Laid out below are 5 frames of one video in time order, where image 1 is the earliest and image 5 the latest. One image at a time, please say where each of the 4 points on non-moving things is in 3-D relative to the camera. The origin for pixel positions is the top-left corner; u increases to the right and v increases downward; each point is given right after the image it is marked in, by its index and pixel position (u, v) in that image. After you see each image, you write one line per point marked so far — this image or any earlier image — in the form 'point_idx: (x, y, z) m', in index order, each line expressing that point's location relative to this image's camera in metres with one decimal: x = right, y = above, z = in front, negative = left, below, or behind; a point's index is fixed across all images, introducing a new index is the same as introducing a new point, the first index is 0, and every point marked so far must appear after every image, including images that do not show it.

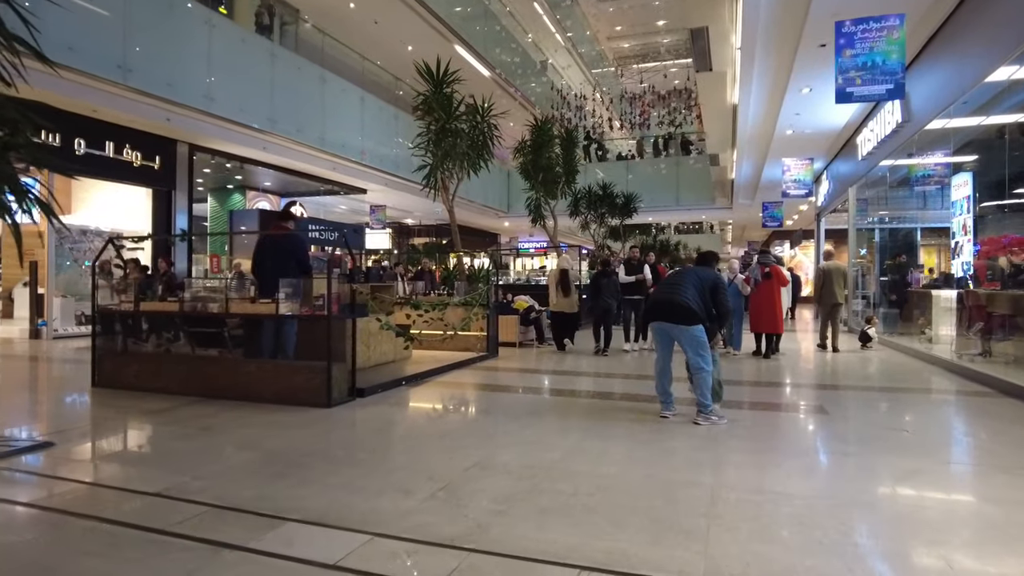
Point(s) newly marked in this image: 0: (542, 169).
0: (+0.7, +2.7, +15.1) m
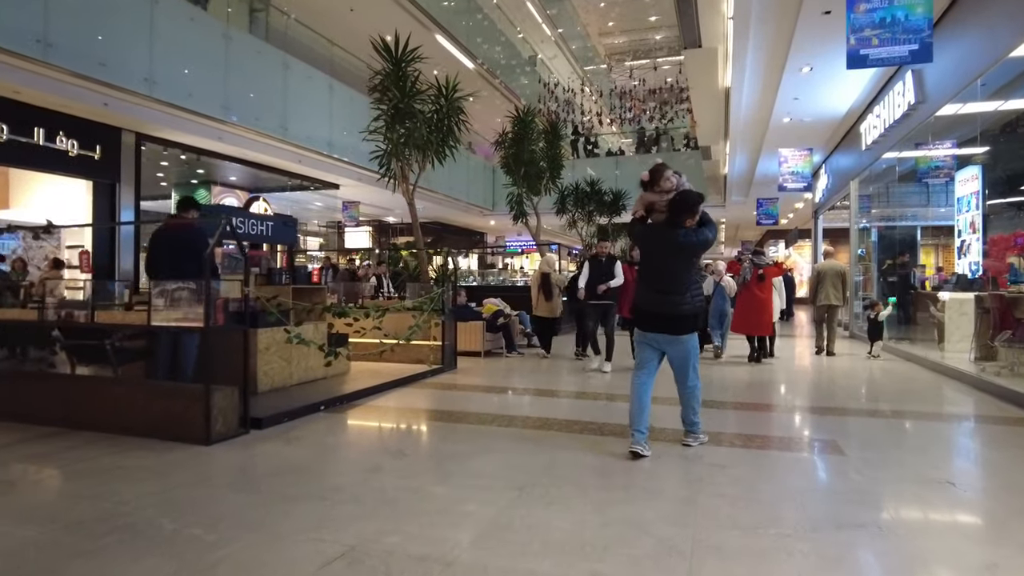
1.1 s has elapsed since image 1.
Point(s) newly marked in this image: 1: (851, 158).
0: (+0.3, +2.7, +14.2) m
1: (+5.5, +2.1, +10.8) m
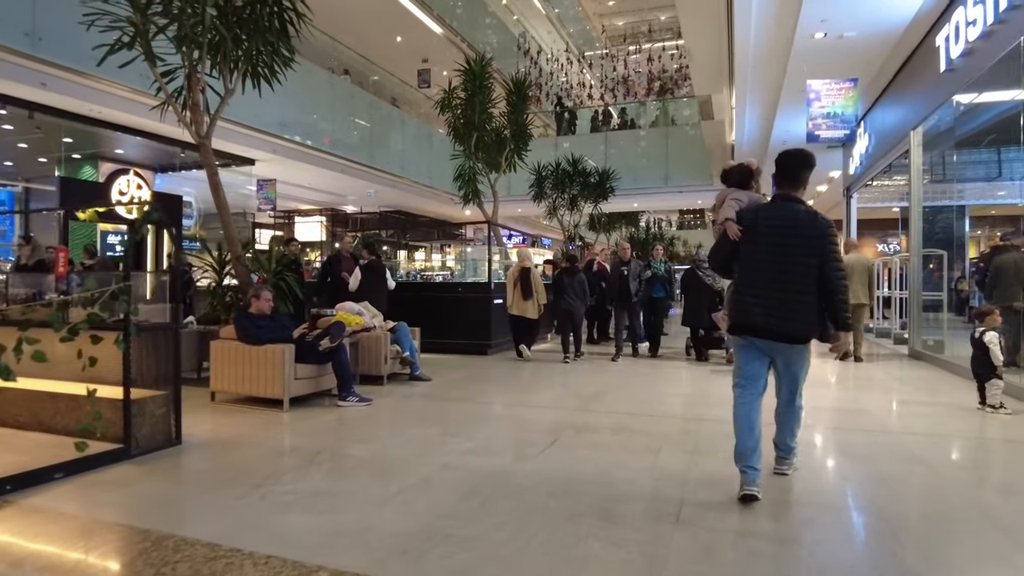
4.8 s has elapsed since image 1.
0: (-0.6, +2.7, +11.3) m
1: (+4.6, +2.1, +7.7) m
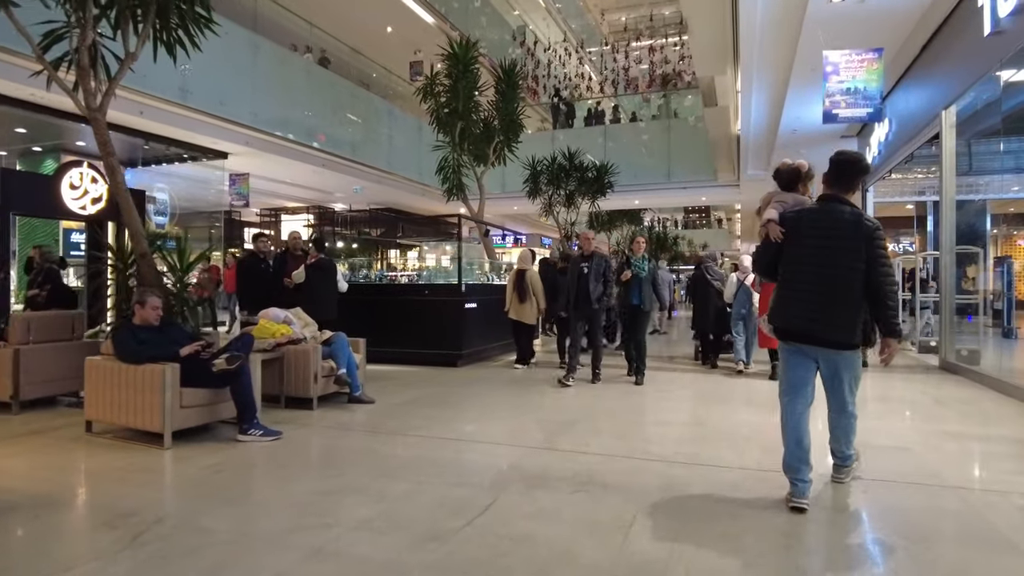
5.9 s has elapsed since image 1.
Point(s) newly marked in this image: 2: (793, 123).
0: (-0.8, +2.7, +10.4) m
1: (+4.4, +2.1, +6.9) m
2: (+4.1, +2.4, +9.6) m
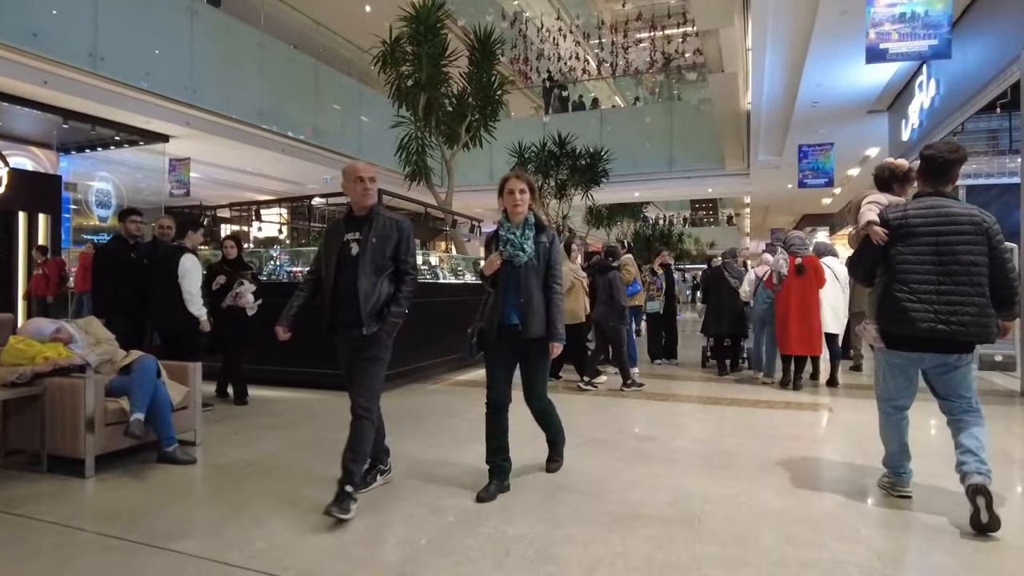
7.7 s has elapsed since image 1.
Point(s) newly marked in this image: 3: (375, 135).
0: (-1.1, +2.7, +9.0) m
1: (+4.0, +2.1, +5.4) m
2: (+3.7, +2.4, +8.1) m
3: (-3.0, +3.4, +14.7) m
